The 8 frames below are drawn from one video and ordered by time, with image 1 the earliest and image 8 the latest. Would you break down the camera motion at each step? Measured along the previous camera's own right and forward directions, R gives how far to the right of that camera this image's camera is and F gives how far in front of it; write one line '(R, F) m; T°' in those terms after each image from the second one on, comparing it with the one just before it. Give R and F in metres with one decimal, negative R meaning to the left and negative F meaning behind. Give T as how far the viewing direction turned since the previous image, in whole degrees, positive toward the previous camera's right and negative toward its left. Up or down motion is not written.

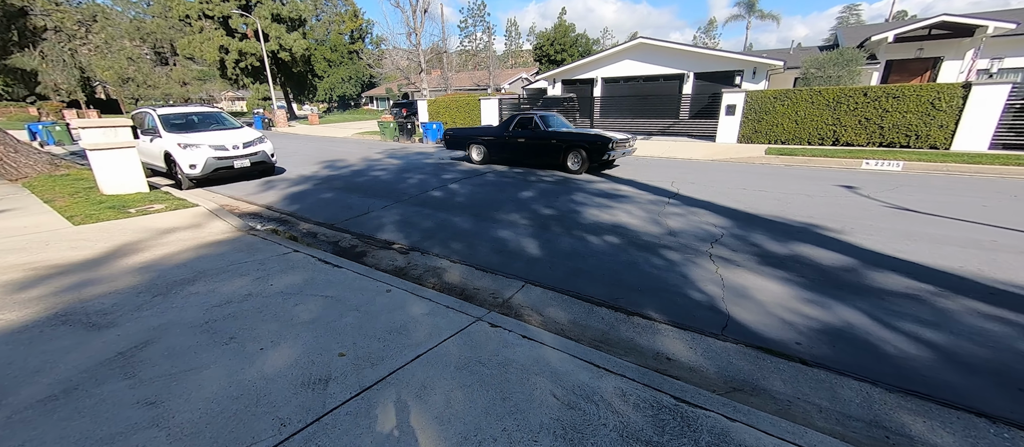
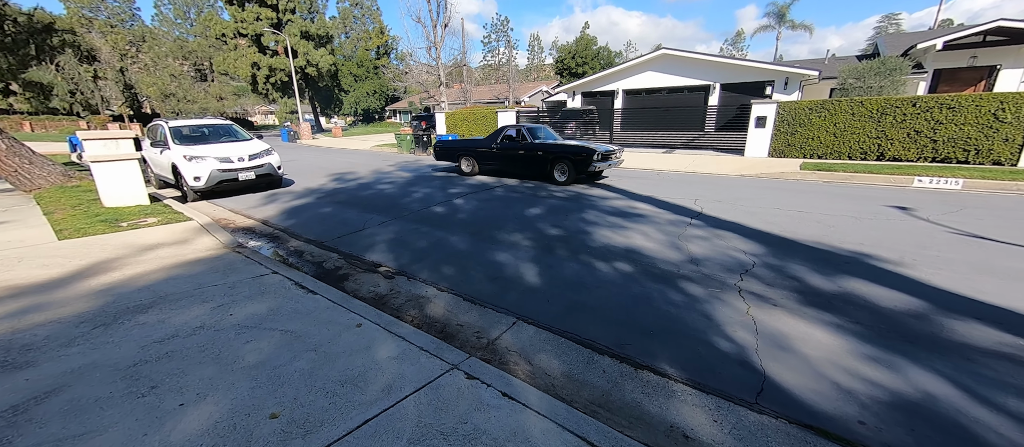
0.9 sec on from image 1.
(+0.2, +0.5) m; -3°
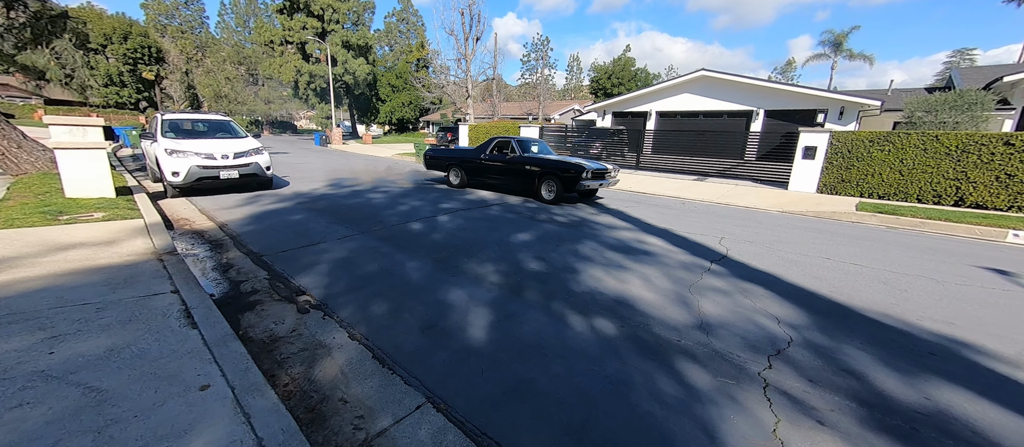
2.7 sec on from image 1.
(+0.6, +0.9) m; -5°
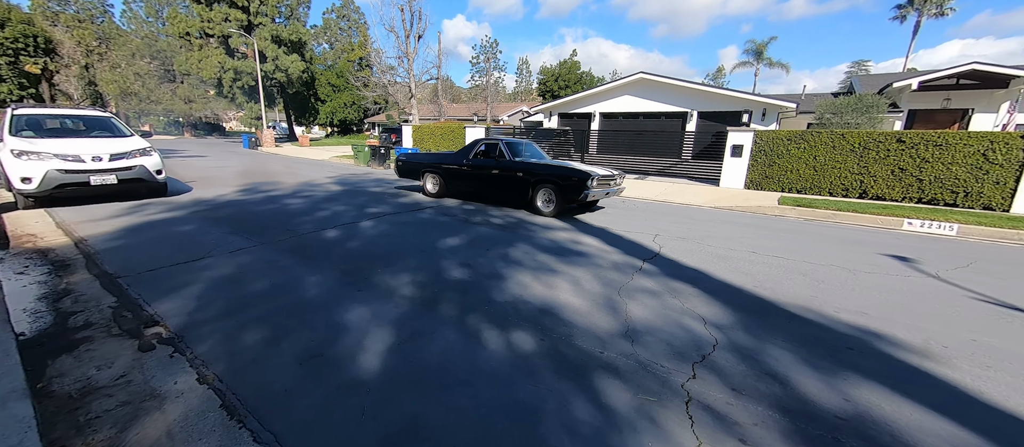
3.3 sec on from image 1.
(+0.4, +0.3) m; +7°
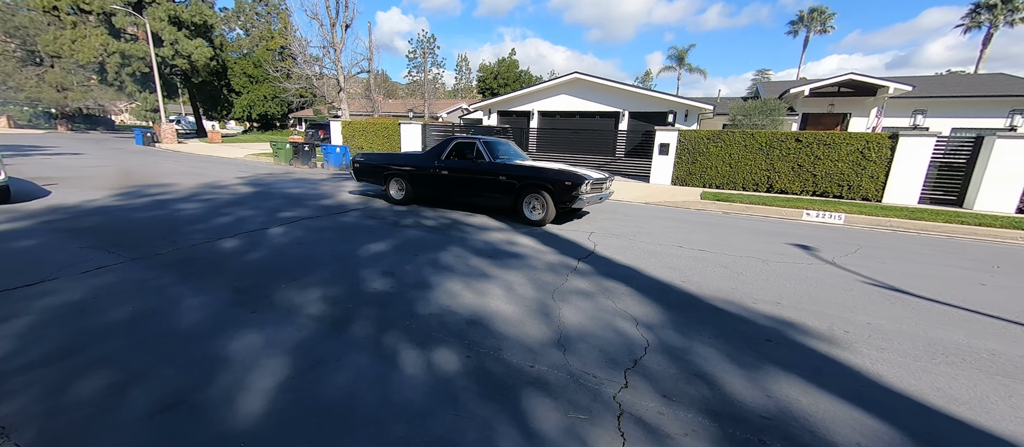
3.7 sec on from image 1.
(+0.1, +0.2) m; +9°
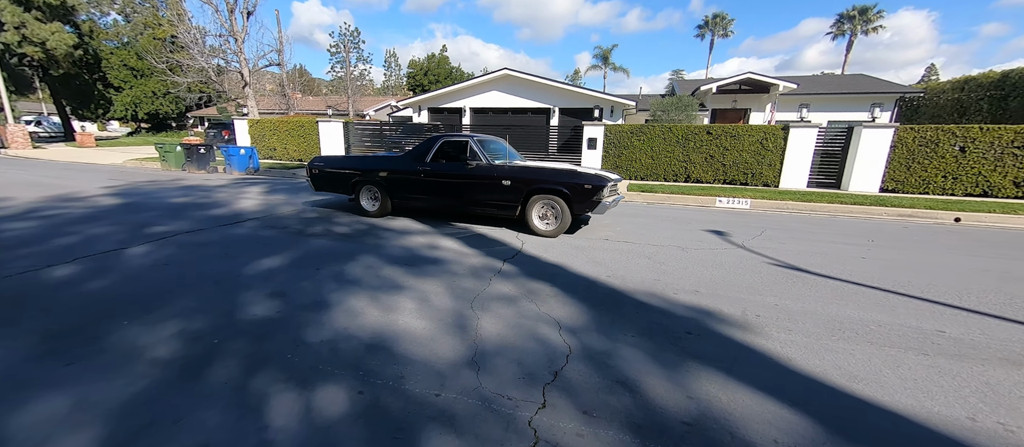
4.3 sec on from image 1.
(+0.2, +0.3) m; +9°
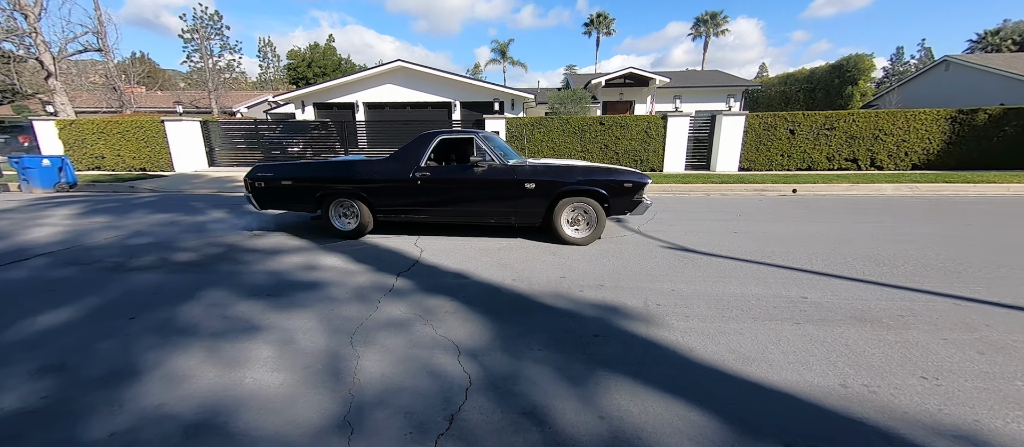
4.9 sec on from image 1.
(+0.2, +0.4) m; +13°
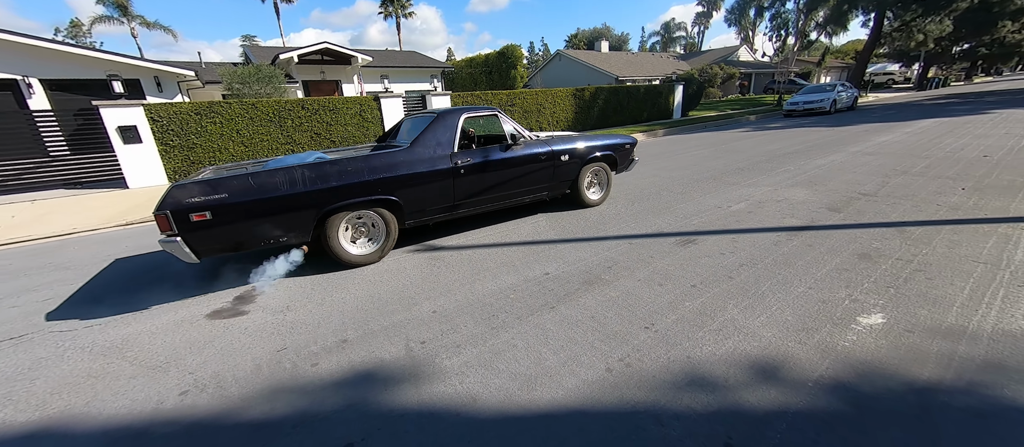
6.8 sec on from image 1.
(+0.3, +0.8) m; +38°
